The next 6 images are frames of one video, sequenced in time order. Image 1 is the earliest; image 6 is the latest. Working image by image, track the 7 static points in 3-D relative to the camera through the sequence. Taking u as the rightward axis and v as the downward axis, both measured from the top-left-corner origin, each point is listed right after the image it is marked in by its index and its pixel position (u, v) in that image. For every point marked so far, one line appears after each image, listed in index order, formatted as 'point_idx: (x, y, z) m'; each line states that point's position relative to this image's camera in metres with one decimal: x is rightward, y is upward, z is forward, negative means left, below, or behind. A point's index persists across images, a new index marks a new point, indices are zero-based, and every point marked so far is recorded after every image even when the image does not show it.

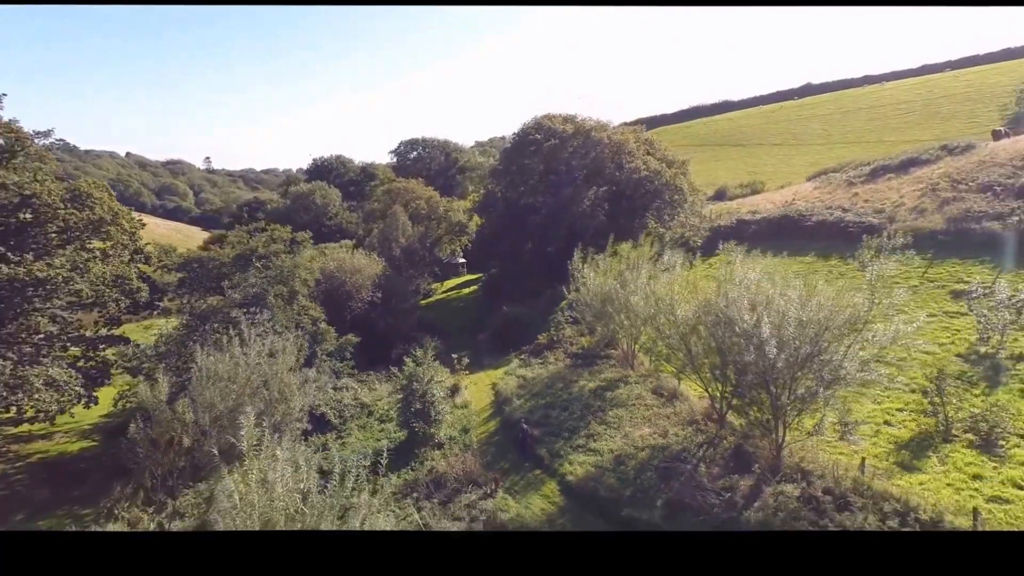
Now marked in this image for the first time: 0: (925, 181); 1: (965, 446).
0: (+8.3, +2.2, +12.8) m
1: (+4.3, -1.5, +6.0) m
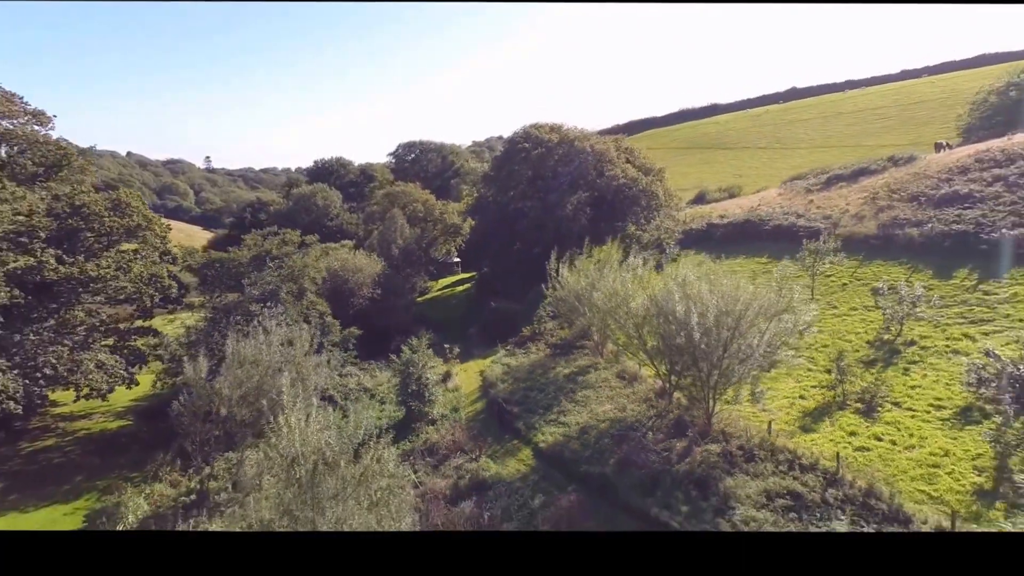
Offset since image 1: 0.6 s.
0: (+8.0, +2.2, +14.3) m
1: (+4.0, -1.4, +7.5) m
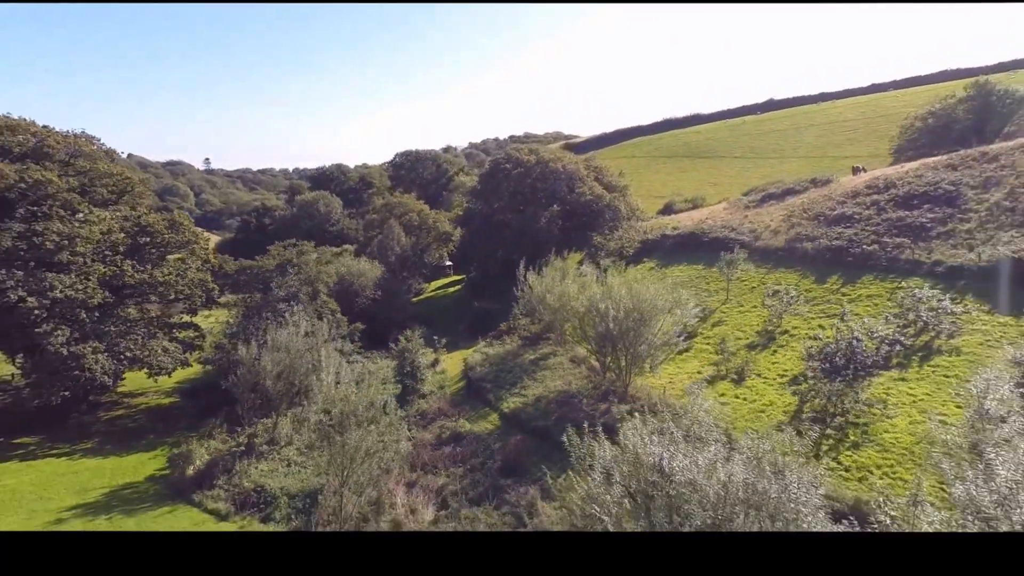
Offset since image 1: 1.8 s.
0: (+7.4, +2.2, +17.2) m
1: (+3.5, -1.5, +10.3) m
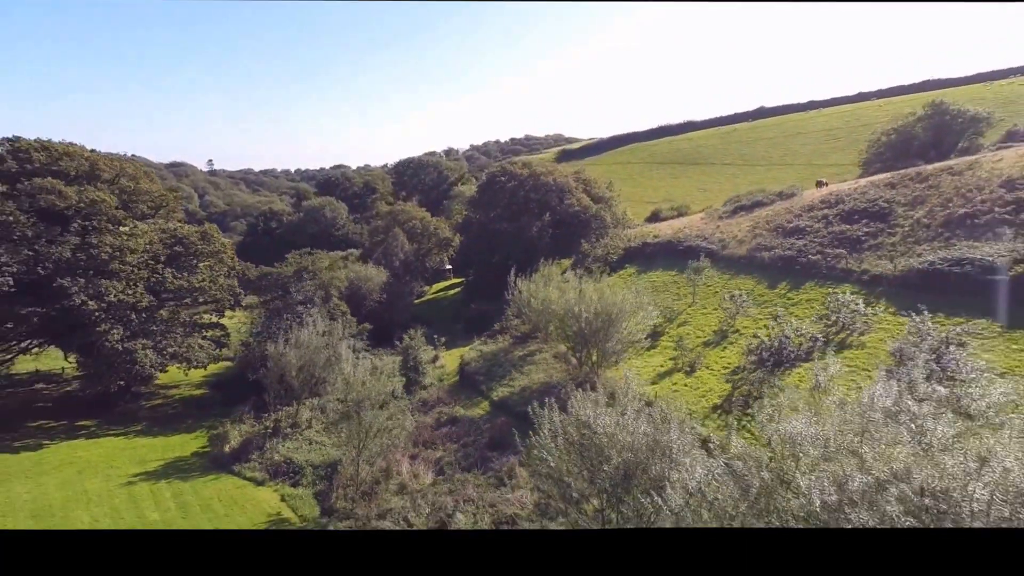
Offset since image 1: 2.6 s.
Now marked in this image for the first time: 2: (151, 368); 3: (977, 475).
0: (+7.2, +2.1, +19.1) m
1: (+3.3, -1.6, +12.2) m
2: (-7.5, -1.7, +13.6) m
3: (+2.8, -1.1, +3.8) m
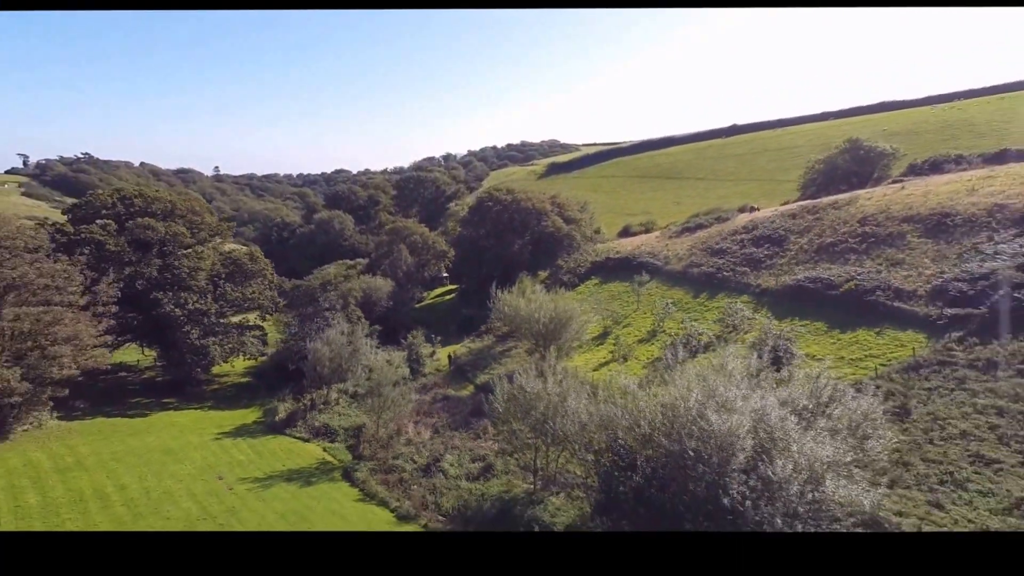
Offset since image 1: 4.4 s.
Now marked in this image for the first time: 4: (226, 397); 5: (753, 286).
0: (+6.6, +1.8, +23.3) m
1: (+2.7, -1.9, +16.4) m
2: (-8.1, -2.0, +17.8) m
3: (+2.2, -1.4, +8.0) m
4: (-8.2, -3.1, +18.2) m
5: (+6.6, 0.0, +17.4) m
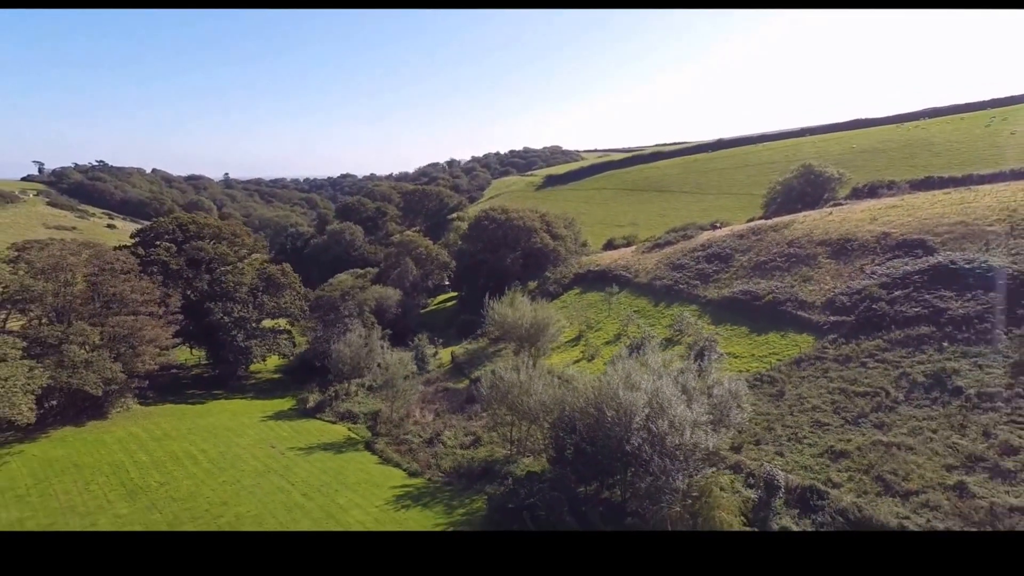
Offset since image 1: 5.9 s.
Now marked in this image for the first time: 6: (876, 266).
0: (+6.3, +1.4, +26.9) m
1: (+2.3, -2.2, +20.0) m
2: (-8.5, -2.4, +21.4) m
3: (+1.8, -1.7, +11.6) m
4: (-8.6, -3.5, +21.8) m
5: (+6.2, -0.3, +21.0) m
6: (+9.6, +0.6, +16.8) m
